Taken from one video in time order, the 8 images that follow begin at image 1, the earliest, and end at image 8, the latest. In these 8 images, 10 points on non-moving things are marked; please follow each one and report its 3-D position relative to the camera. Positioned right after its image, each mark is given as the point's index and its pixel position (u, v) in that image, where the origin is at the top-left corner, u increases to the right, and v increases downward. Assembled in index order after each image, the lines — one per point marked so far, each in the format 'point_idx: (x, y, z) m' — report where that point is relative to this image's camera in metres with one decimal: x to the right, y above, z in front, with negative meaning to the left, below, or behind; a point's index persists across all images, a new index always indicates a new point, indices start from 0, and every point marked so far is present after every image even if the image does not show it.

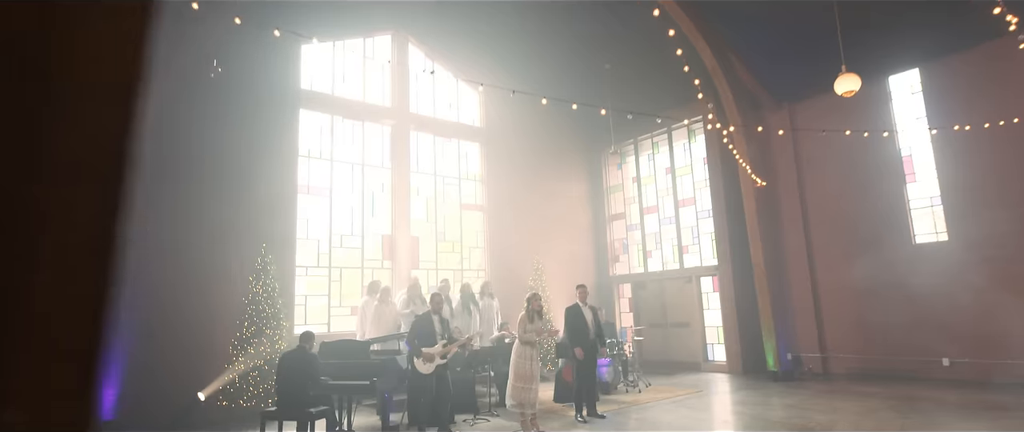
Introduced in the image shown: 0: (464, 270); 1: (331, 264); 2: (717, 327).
0: (-1.0, -1.1, +11.4) m
1: (-3.2, -0.9, +9.6) m
2: (+4.3, -2.3, +11.3) m
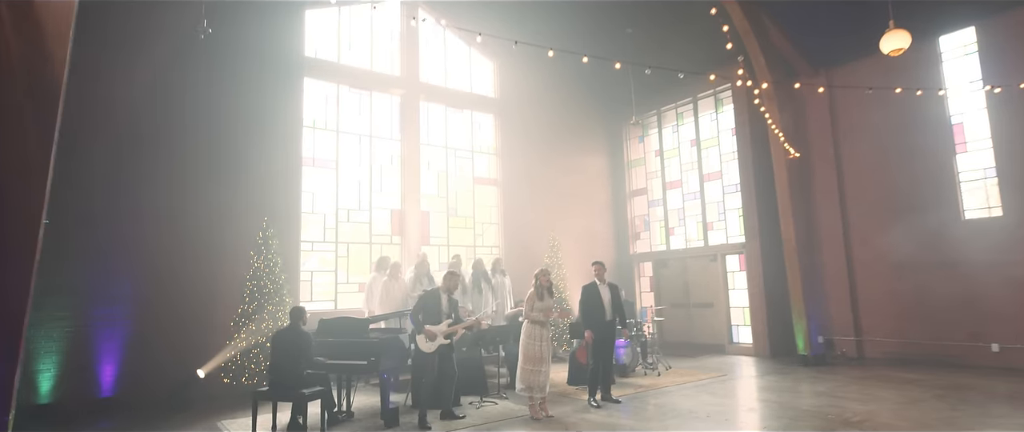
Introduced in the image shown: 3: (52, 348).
0: (-0.7, -0.6, +10.9) m
1: (-3.0, -0.4, +9.3) m
2: (+4.6, -1.8, +10.7) m
3: (-5.8, -1.7, +6.8) m
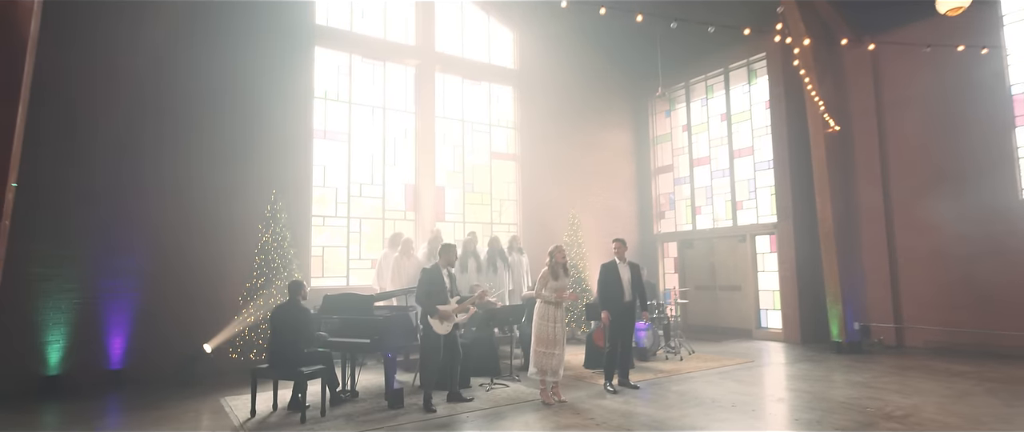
0: (-0.4, -0.1, +10.6) m
1: (-2.7, 0.0, +9.1) m
2: (+4.9, -1.4, +10.2) m
3: (-5.6, -1.3, +6.7) m
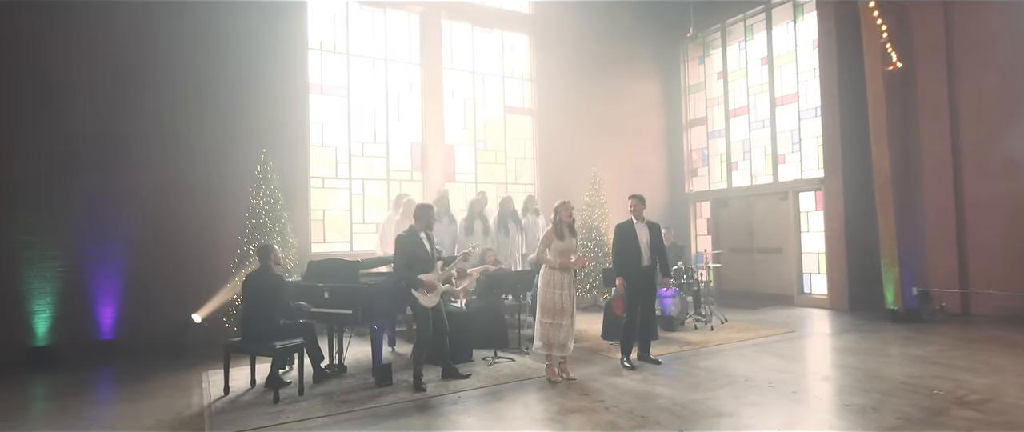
0: (-0.1, +0.6, +9.9) m
1: (-2.5, +0.6, +8.5) m
2: (+5.2, -0.6, +9.2) m
3: (-5.5, -0.9, +6.4) m
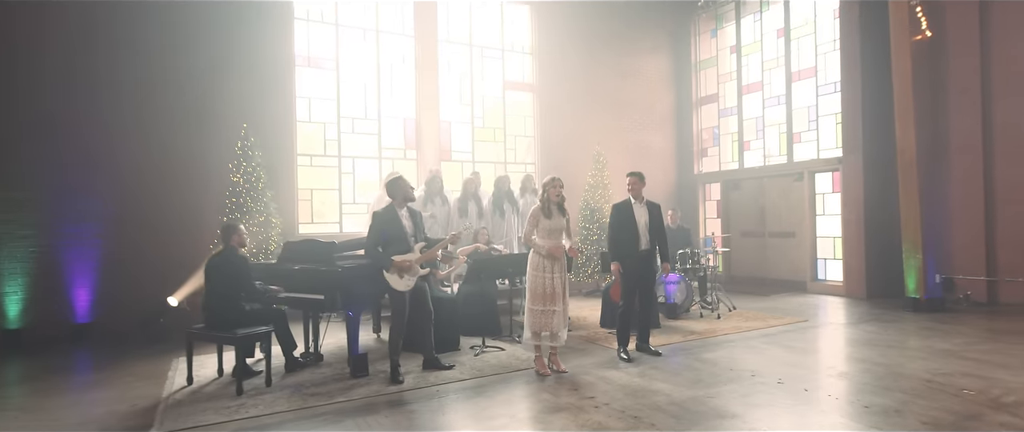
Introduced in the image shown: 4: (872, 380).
0: (-0.1, +0.9, +9.4) m
1: (-2.6, +0.9, +8.1) m
2: (+5.2, -0.4, +8.7) m
3: (-5.6, -0.6, +6.1) m
4: (+2.8, -1.3, +4.3) m
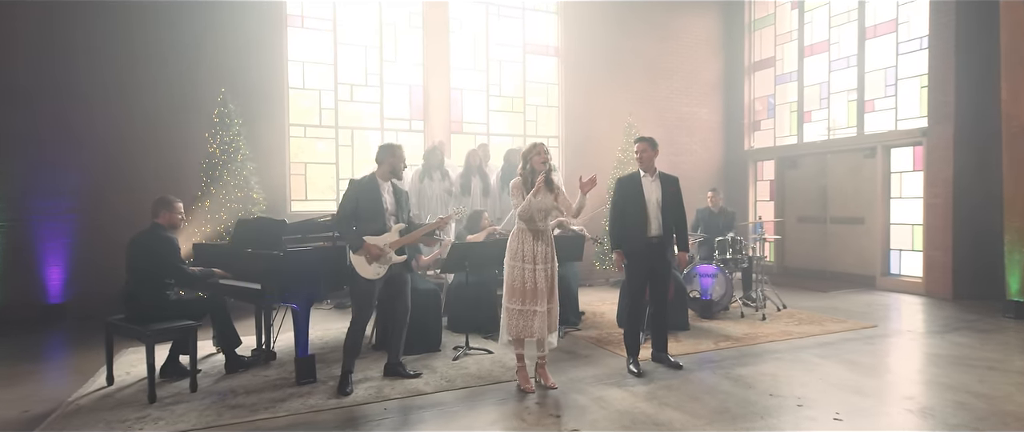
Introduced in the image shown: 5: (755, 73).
0: (+0.2, +1.3, +8.4) m
1: (-2.4, +1.2, +7.3) m
2: (+5.4, -0.1, +7.2) m
3: (-5.6, -0.3, +5.7) m
4: (+2.6, -1.2, +3.1) m
5: (+4.3, +2.5, +9.5) m
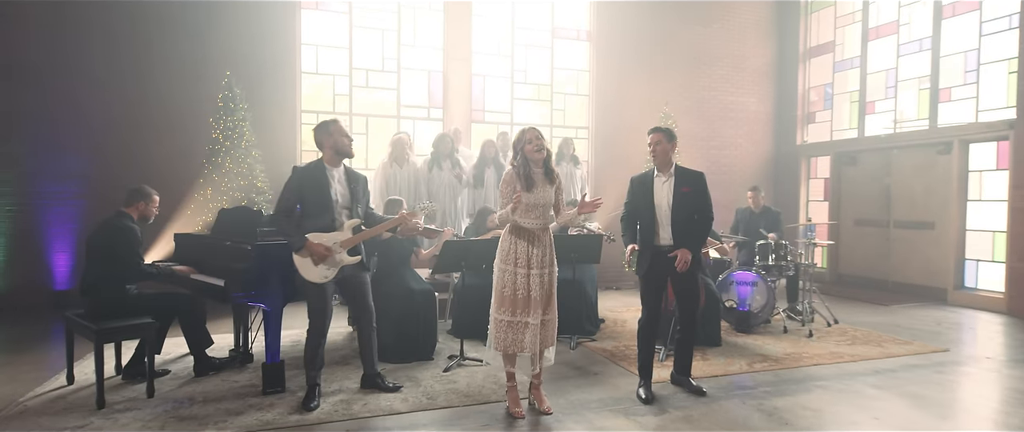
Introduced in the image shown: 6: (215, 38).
0: (+0.6, +1.3, +7.9) m
1: (-2.1, +1.4, +7.0) m
2: (+5.6, -0.2, +6.3) m
3: (-5.5, -0.1, +5.7) m
4: (+2.5, -1.2, +2.4) m
5: (+4.8, +2.5, +8.6) m
6: (-3.5, +2.1, +6.4) m
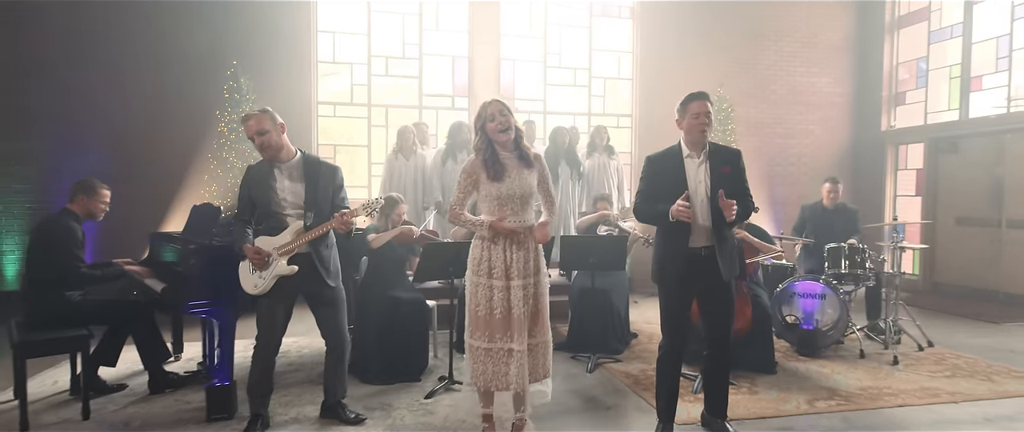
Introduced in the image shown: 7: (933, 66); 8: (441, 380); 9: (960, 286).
0: (+1.1, +1.4, +7.1) m
1: (-1.7, +1.4, +6.6) m
2: (+5.8, -0.2, +4.9) m
3: (-5.2, -0.1, +5.7) m
4: (+2.3, -1.2, +1.5) m
5: (+5.3, +2.5, +7.3) m
6: (-3.2, +2.1, +6.2) m
7: (+5.4, +1.9, +6.9) m
8: (-0.5, -1.1, +3.5) m
9: (+5.5, -0.9, +6.6) m
